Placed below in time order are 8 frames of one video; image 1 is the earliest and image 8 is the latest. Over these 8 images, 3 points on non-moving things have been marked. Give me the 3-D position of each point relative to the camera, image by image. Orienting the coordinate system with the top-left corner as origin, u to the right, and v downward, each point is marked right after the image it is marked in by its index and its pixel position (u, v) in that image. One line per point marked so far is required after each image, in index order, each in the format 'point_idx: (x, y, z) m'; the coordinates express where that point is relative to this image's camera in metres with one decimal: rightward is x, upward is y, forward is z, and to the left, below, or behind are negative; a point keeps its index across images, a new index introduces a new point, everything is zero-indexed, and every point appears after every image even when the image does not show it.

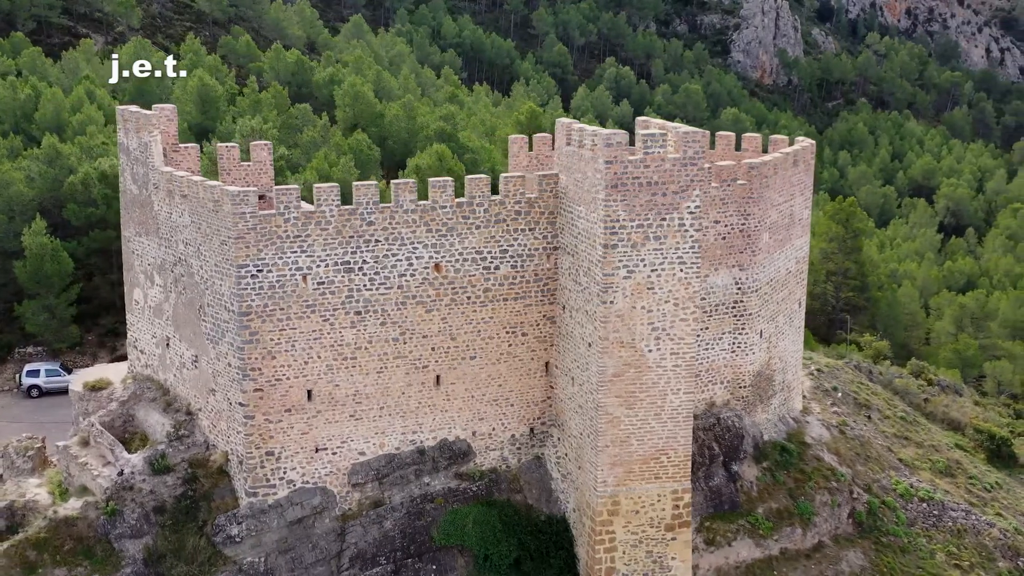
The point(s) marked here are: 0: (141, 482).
0: (-5.9, -3.1, +17.0) m
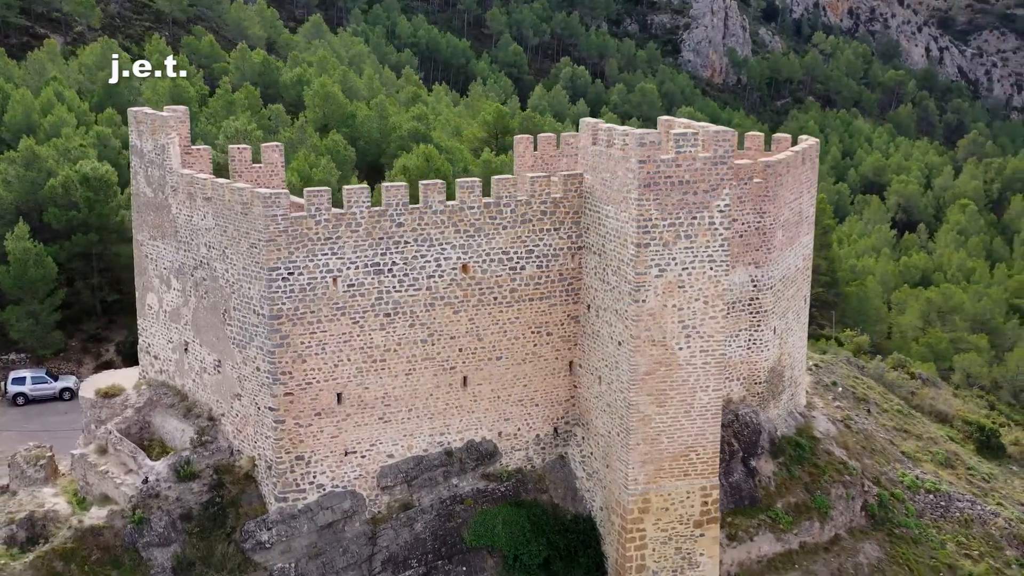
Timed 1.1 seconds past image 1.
0: (-5.4, -3.2, +16.8) m
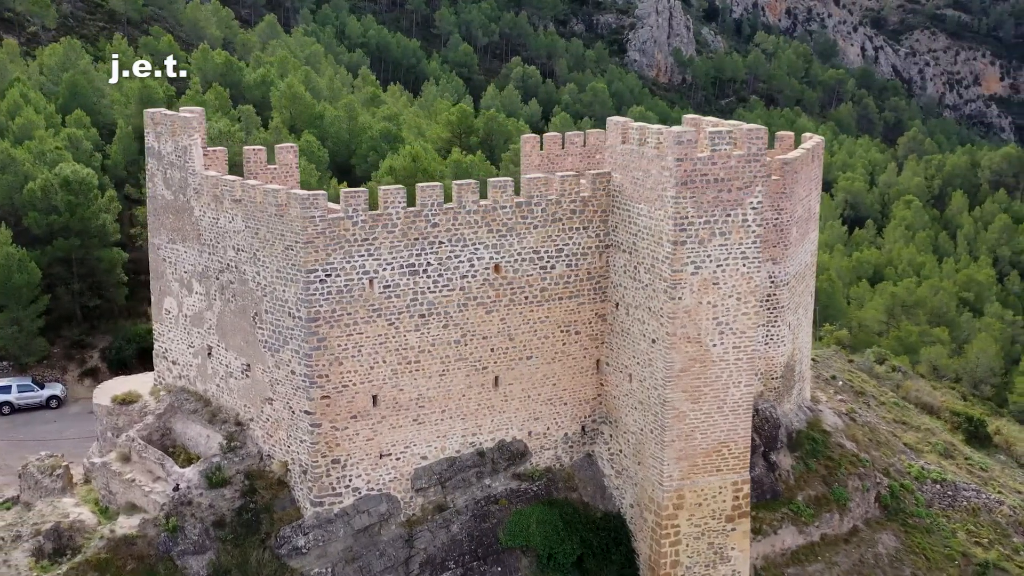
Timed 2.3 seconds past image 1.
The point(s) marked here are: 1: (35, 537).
0: (-4.8, -3.2, +16.5) m
1: (-7.4, -3.8, +16.4) m
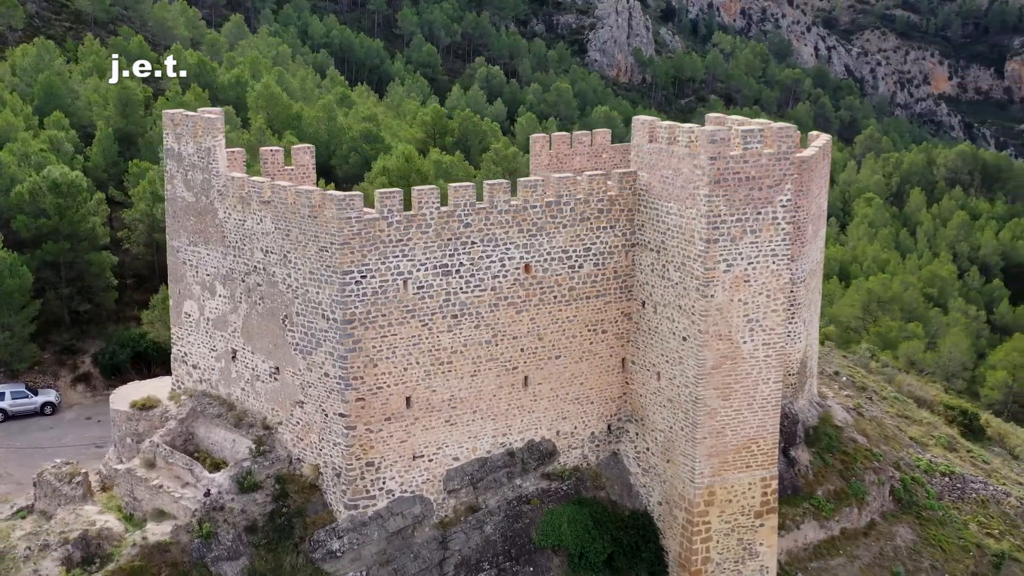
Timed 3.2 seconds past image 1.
0: (-4.3, -3.3, +16.3) m
1: (-6.8, -3.9, +16.2) m
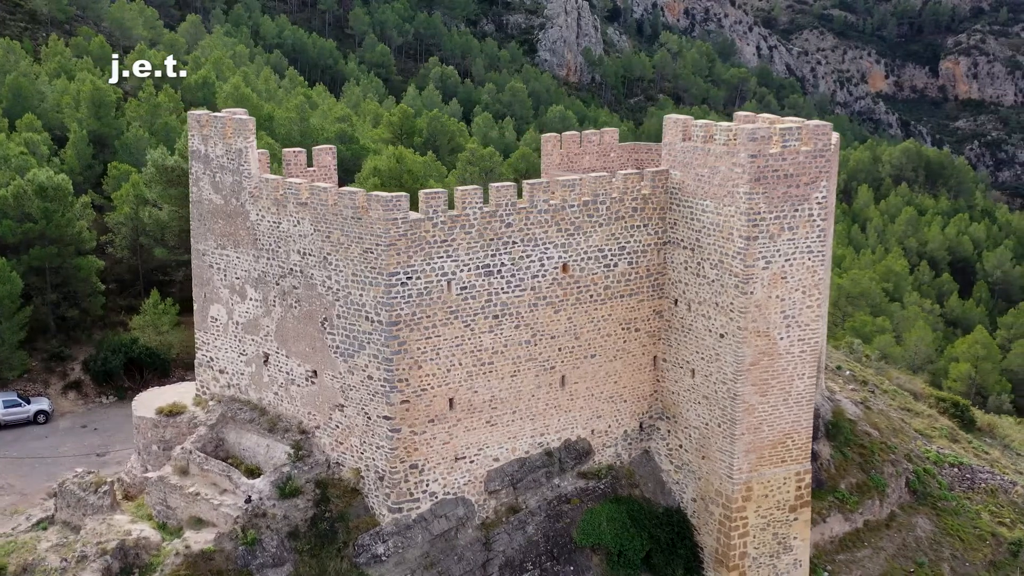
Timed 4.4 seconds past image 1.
0: (-3.6, -3.3, +16.1) m
1: (-6.1, -4.0, +15.8) m
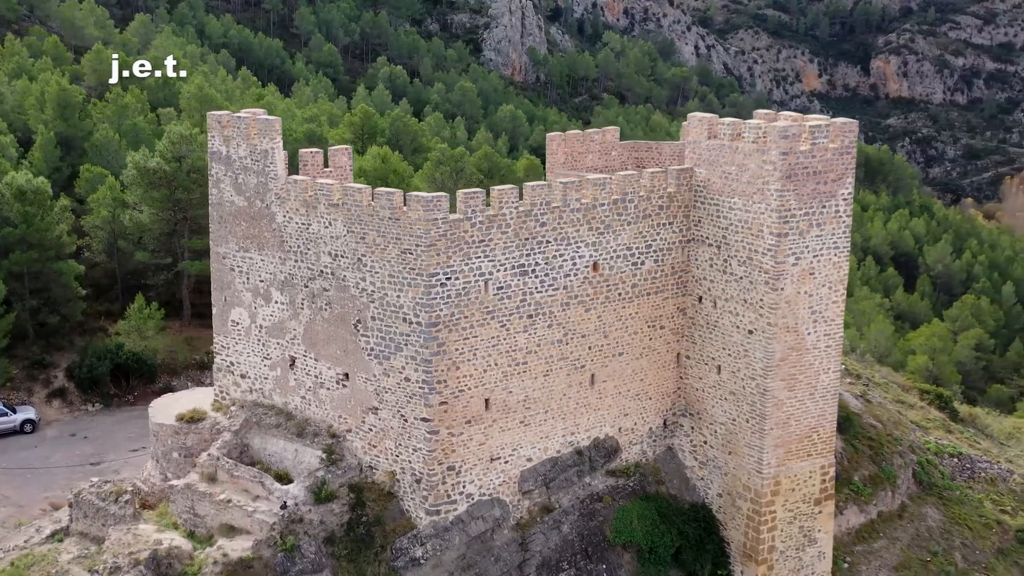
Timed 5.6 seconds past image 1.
0: (-3.0, -3.3, +15.9) m
1: (-5.5, -4.1, +15.5) m
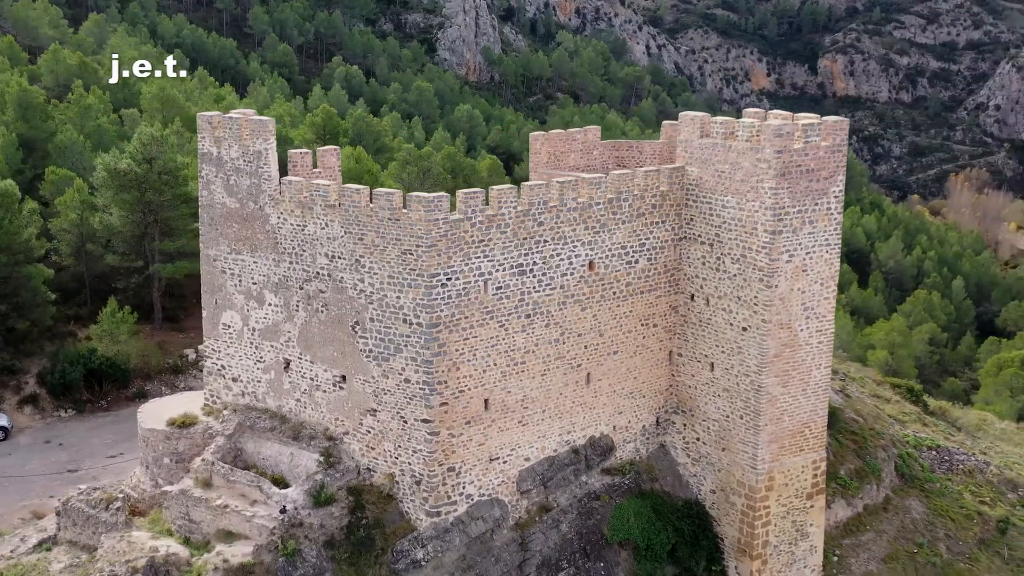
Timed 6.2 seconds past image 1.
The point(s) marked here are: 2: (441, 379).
0: (-3.0, -3.4, +15.8) m
1: (-5.5, -4.1, +15.3) m
2: (-1.0, -1.3, +15.5) m
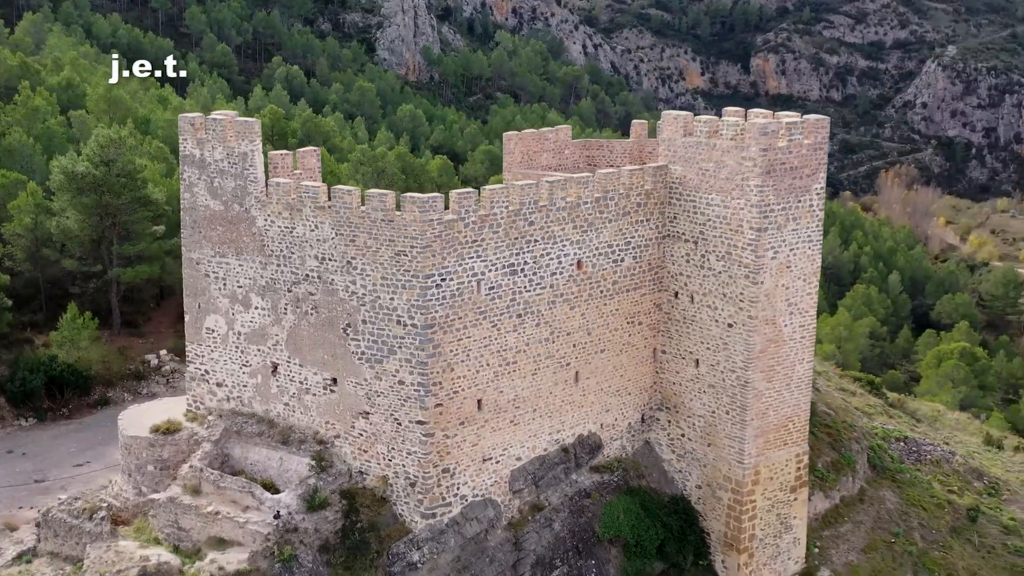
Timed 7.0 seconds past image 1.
0: (-3.1, -3.4, +15.6) m
1: (-5.5, -4.2, +15.0) m
2: (-1.1, -1.3, +15.5) m
